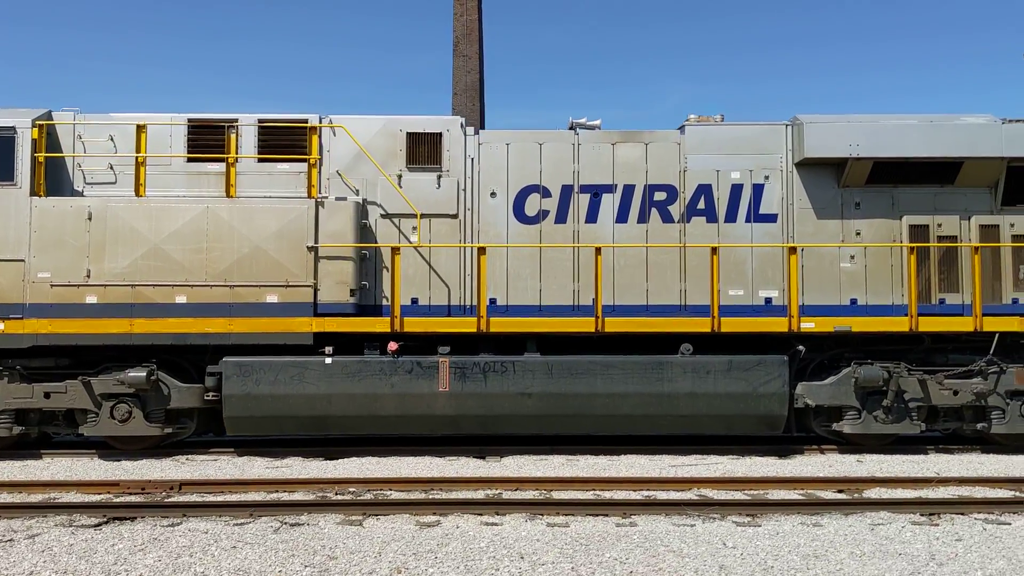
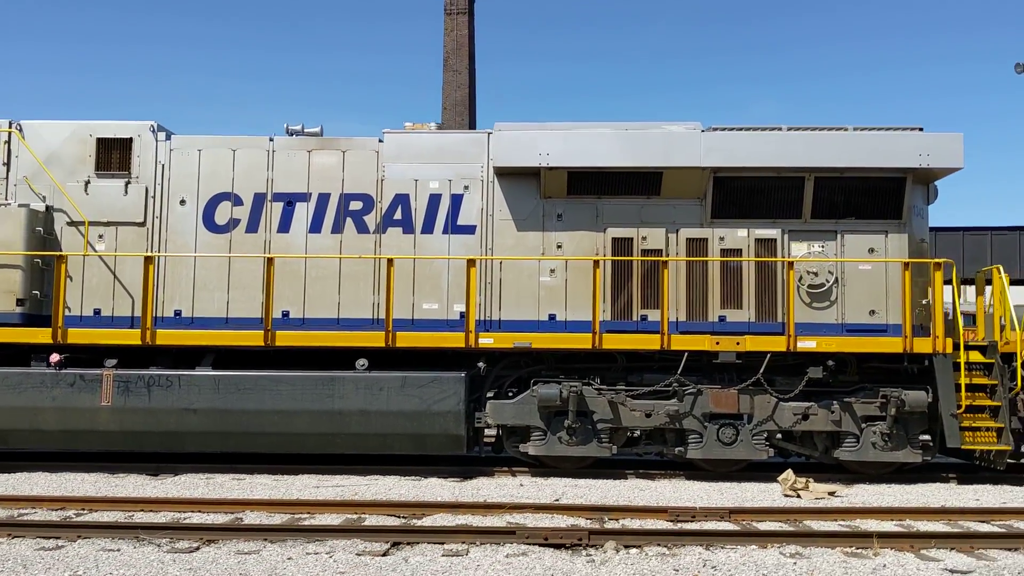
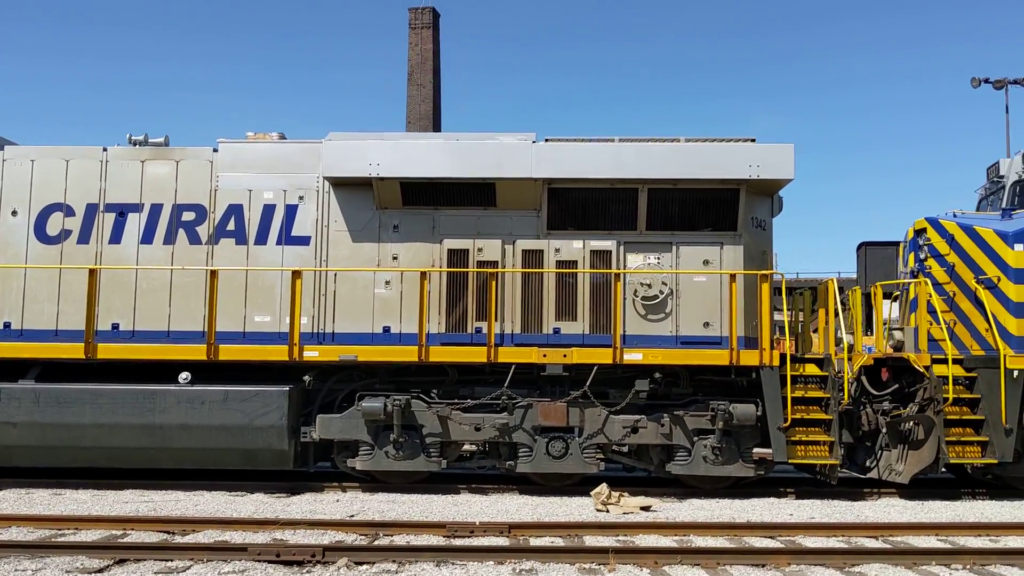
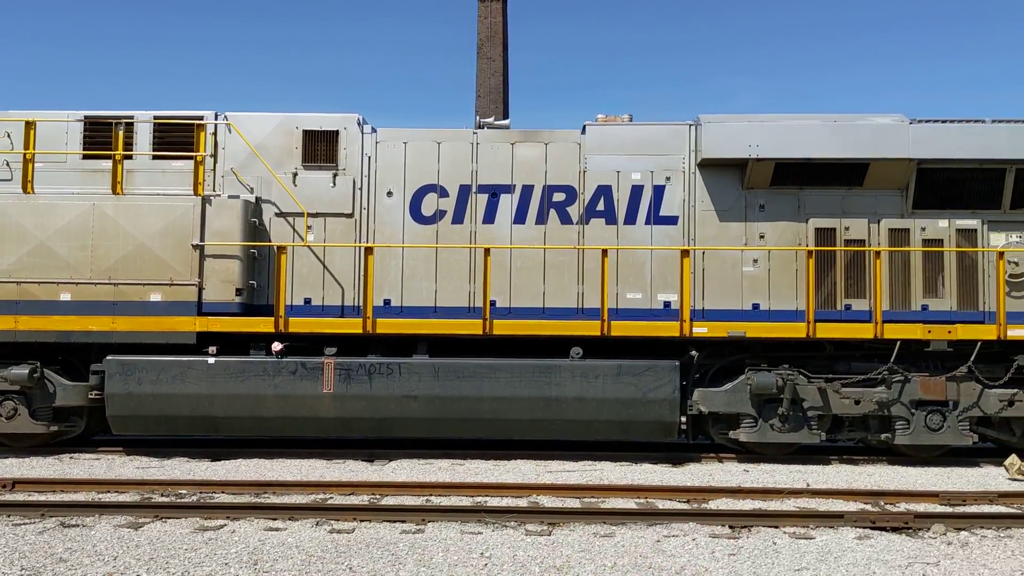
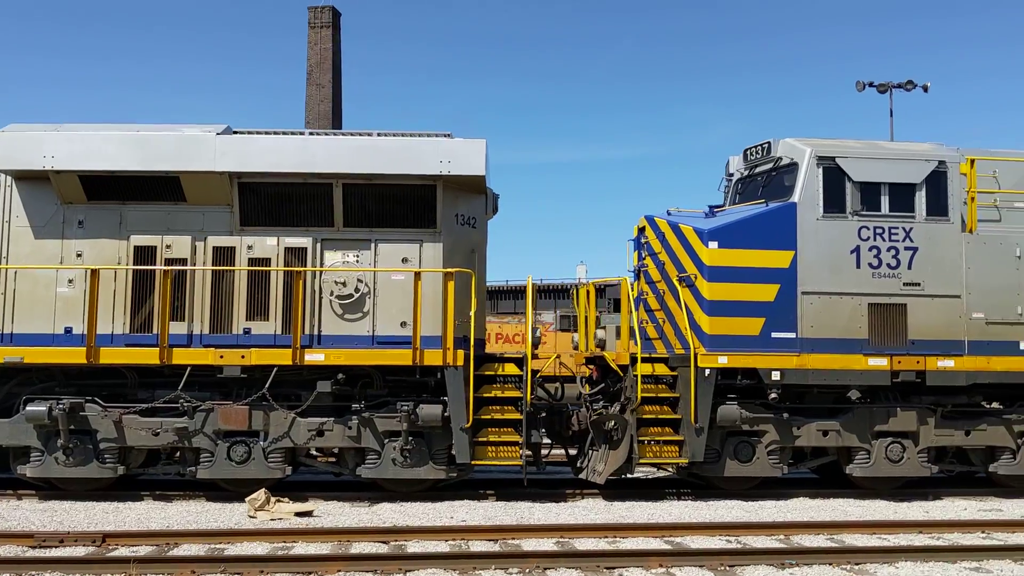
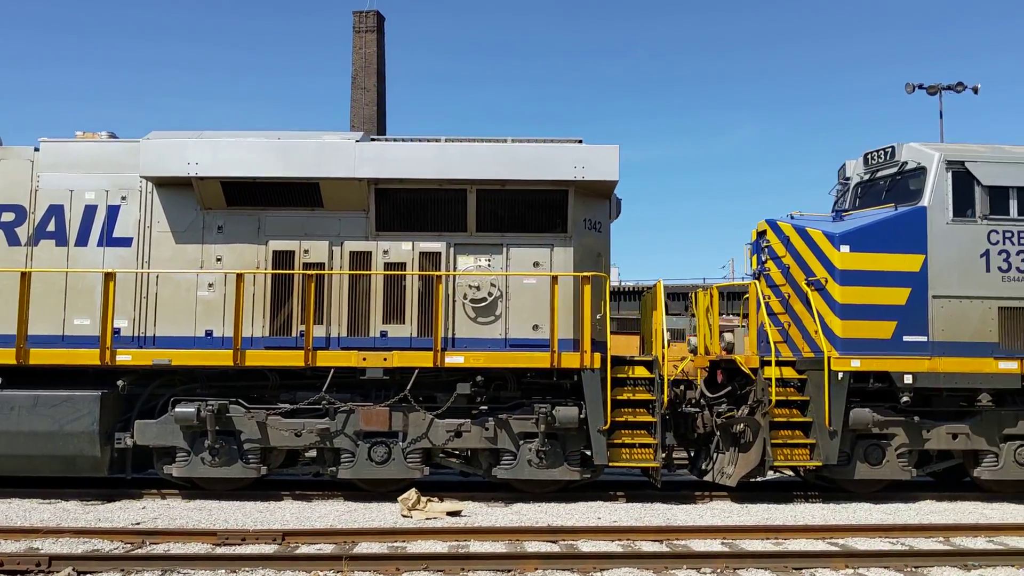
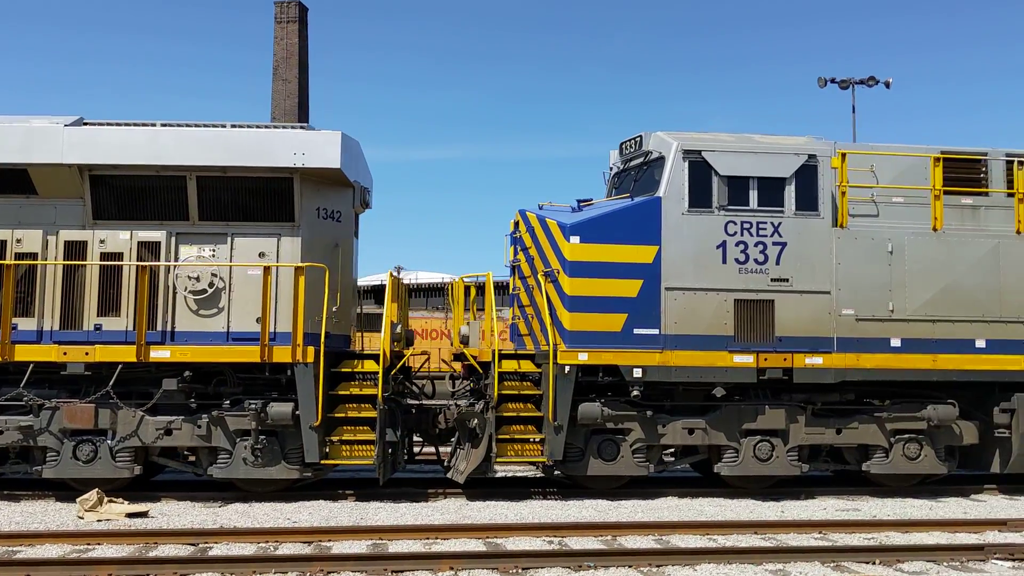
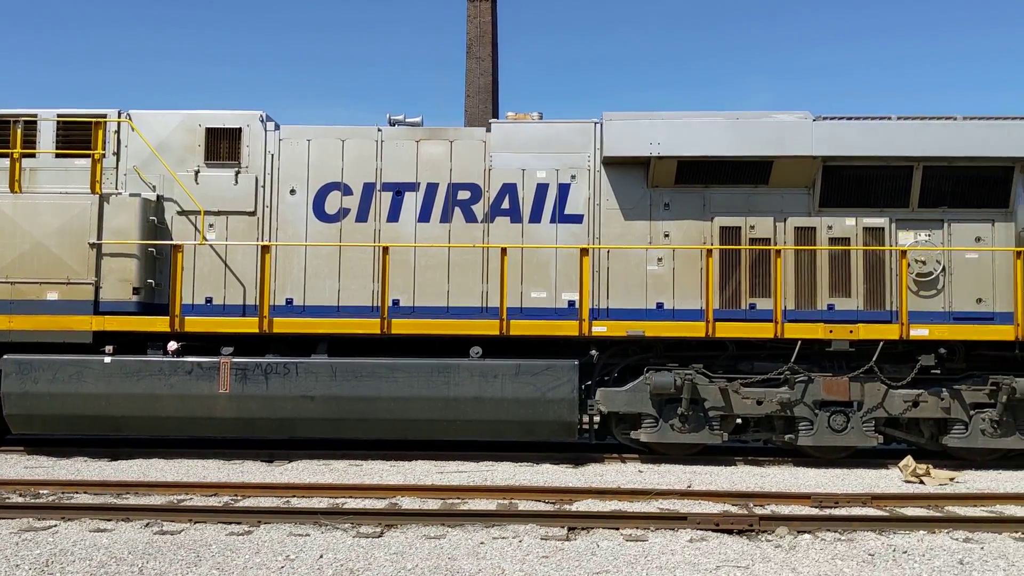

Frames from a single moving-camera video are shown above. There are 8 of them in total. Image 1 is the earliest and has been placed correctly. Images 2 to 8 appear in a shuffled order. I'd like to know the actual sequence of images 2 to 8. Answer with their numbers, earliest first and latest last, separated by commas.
4, 8, 2, 3, 6, 5, 7
